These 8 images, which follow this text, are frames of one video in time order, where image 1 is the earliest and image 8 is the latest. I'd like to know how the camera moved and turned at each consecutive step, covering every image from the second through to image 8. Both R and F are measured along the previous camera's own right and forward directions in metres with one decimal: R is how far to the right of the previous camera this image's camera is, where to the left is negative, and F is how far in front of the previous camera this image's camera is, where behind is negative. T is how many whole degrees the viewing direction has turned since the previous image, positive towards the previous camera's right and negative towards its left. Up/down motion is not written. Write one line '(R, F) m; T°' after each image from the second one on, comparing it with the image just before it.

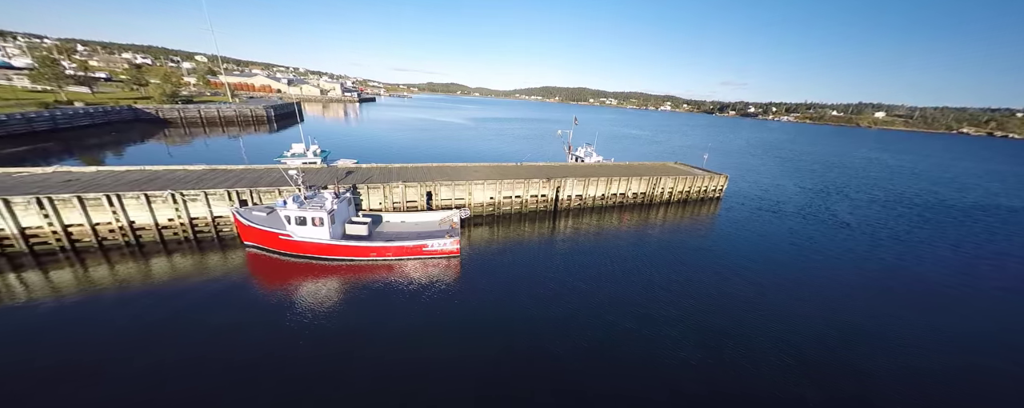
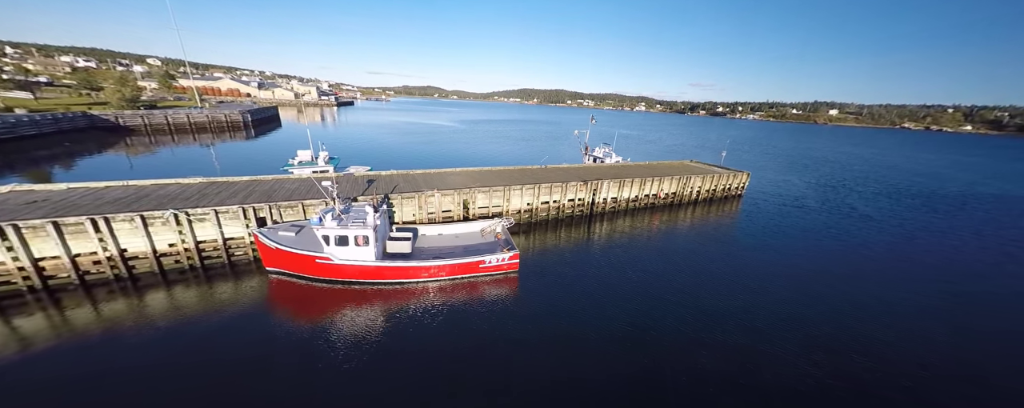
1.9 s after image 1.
(-4.3, +2.0) m; +4°
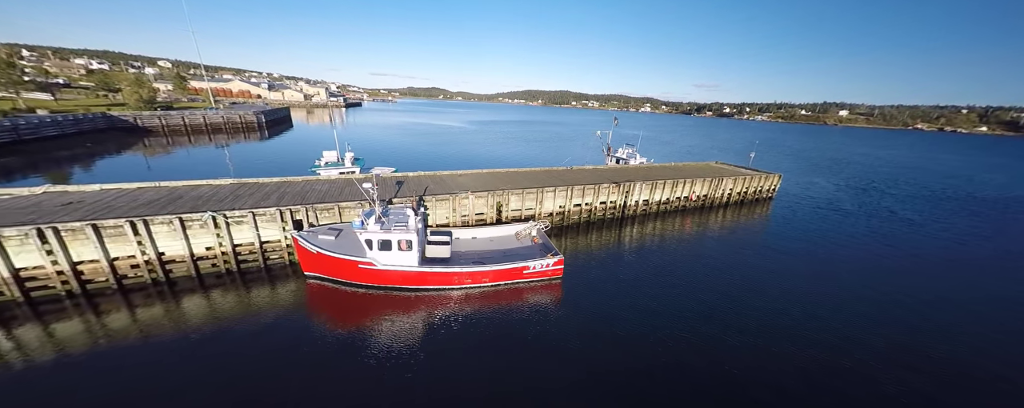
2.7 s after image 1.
(-1.9, +0.6) m; -1°
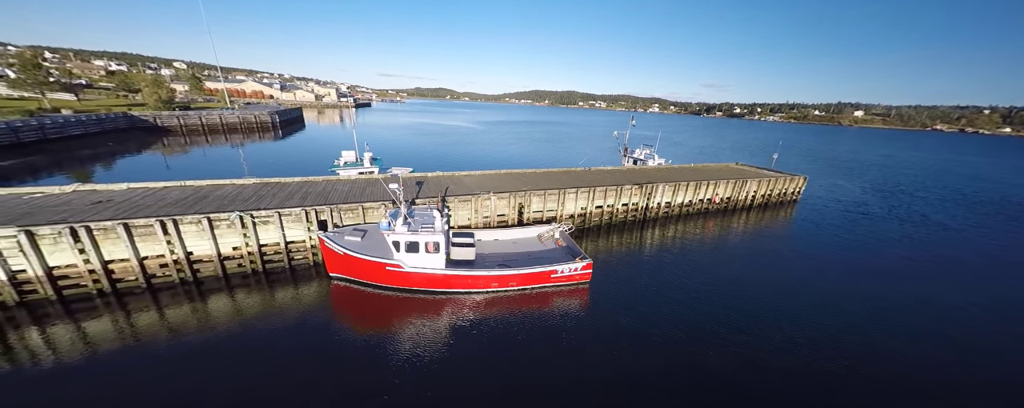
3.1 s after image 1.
(-0.9, +0.3) m; -1°
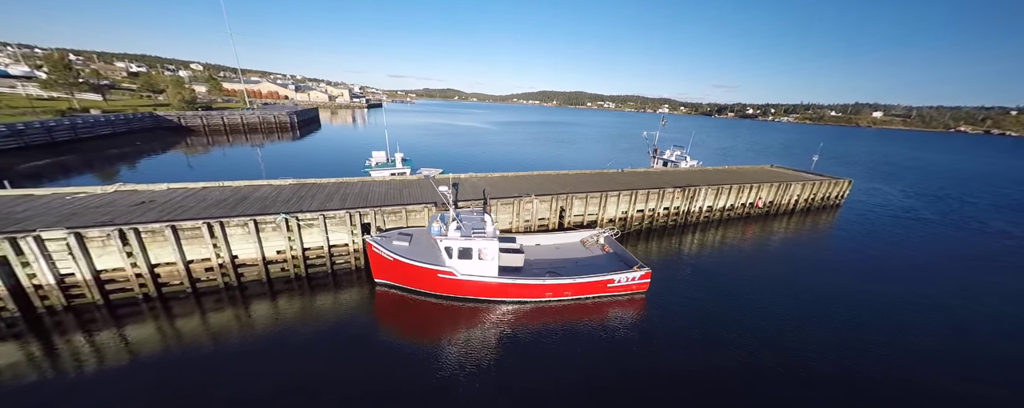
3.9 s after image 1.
(-2.0, +0.7) m; -1°
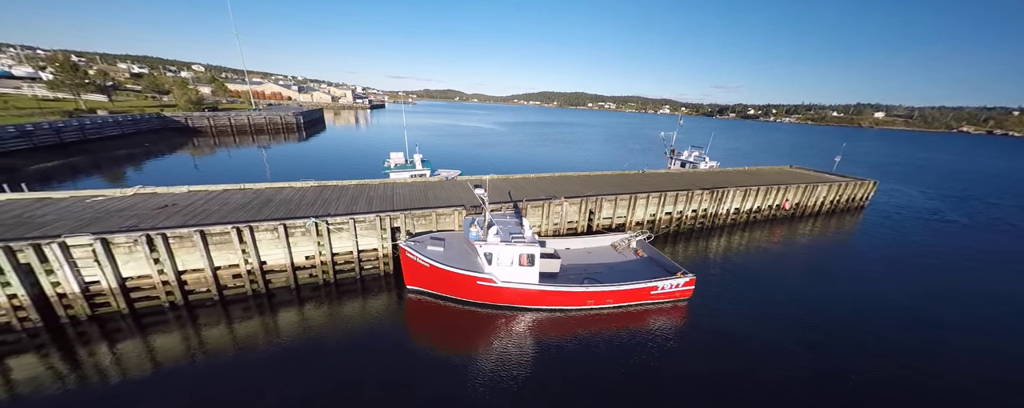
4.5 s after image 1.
(-1.5, +0.5) m; 0°
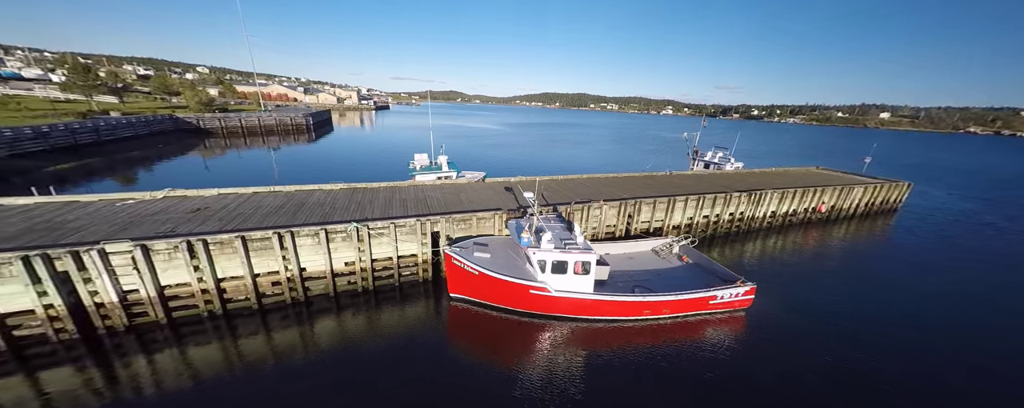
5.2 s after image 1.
(-1.8, +0.6) m; 0°
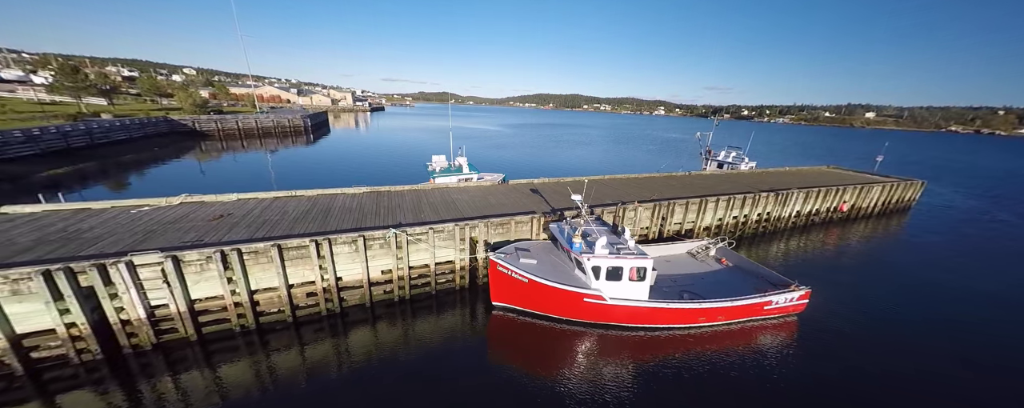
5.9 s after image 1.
(-1.9, +0.6) m; +1°
